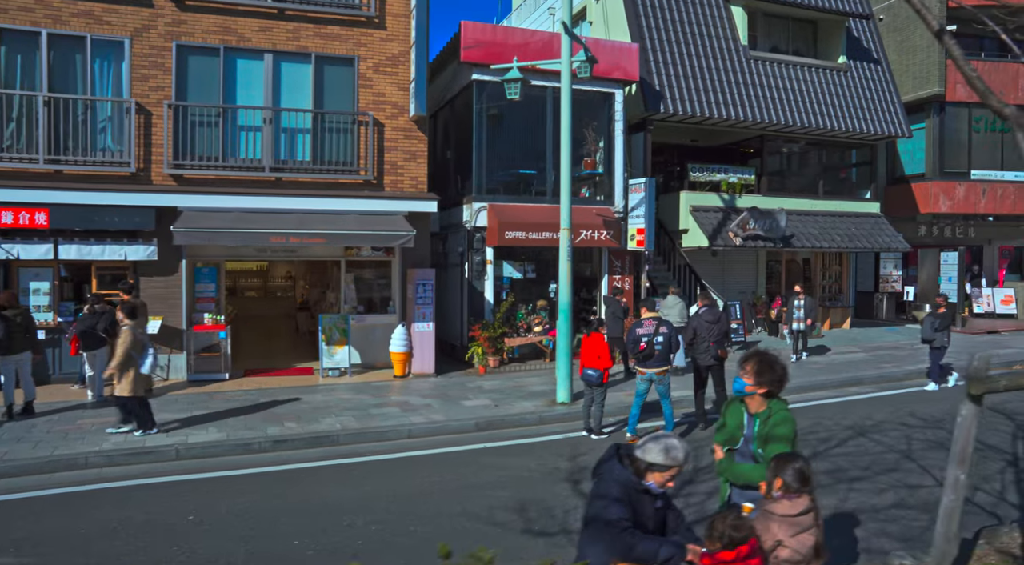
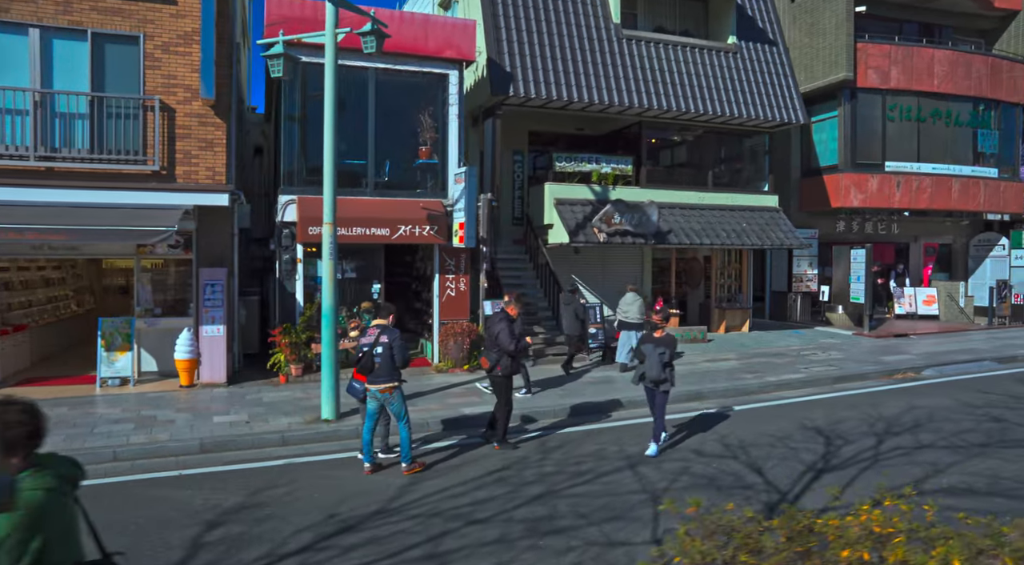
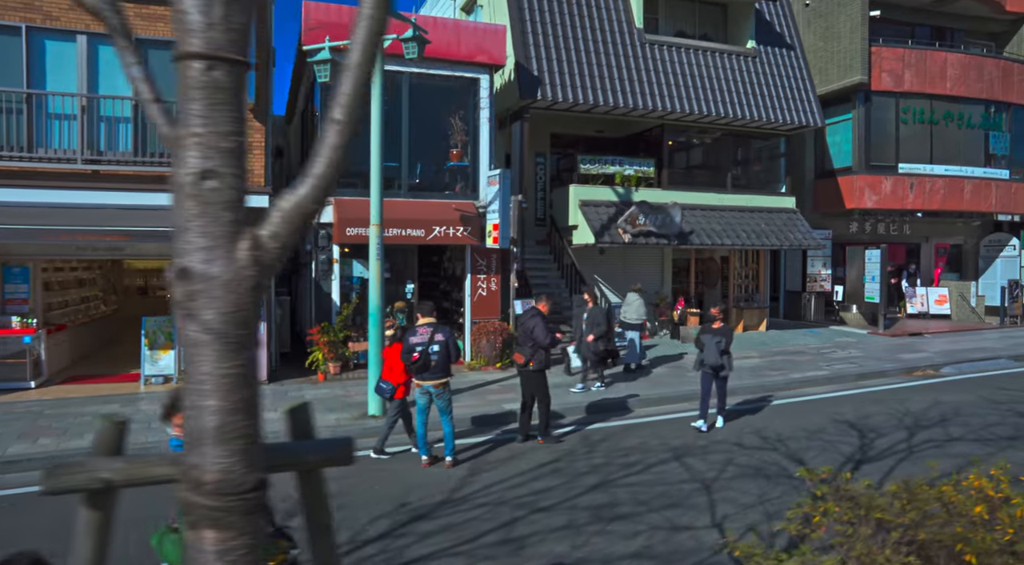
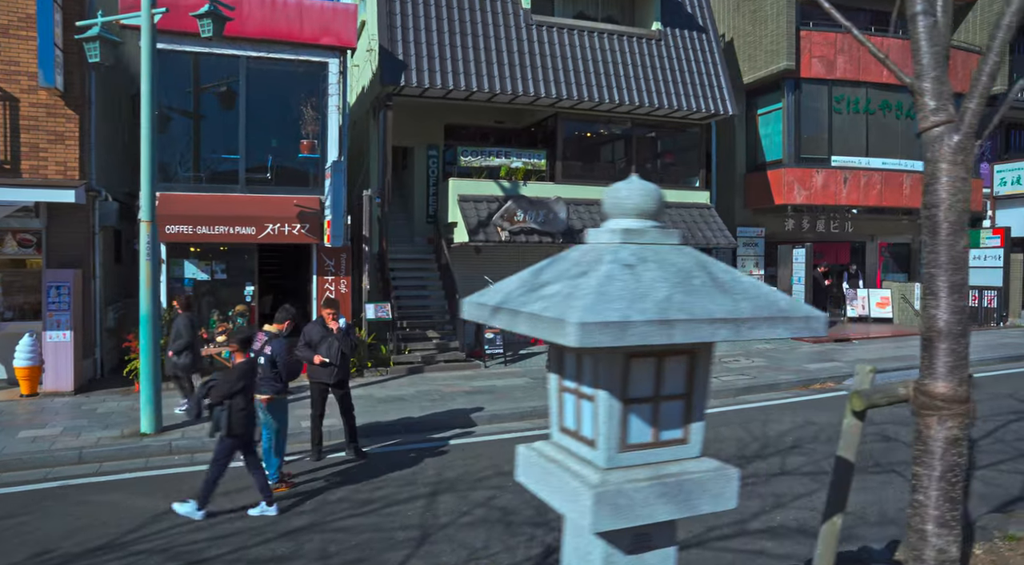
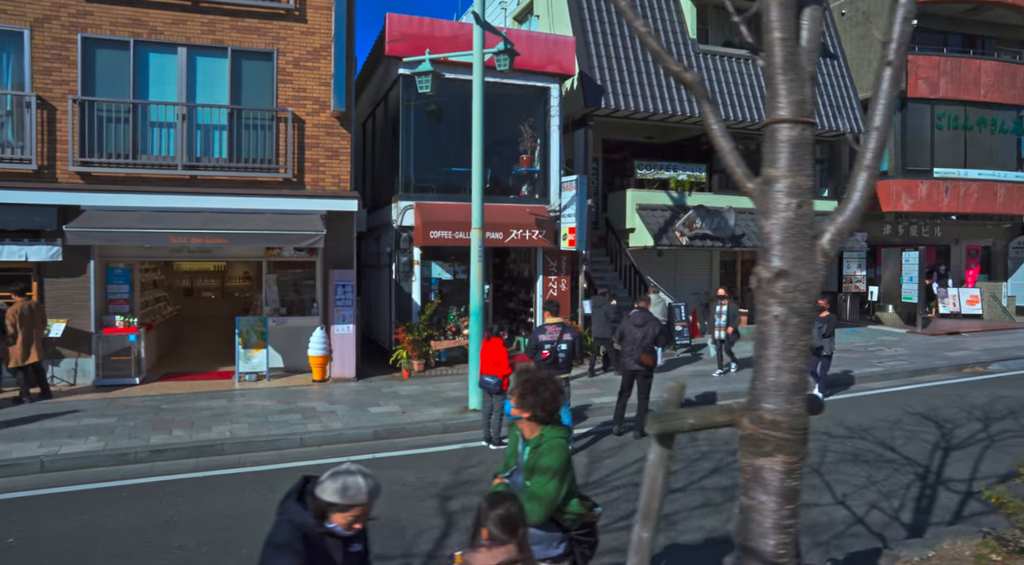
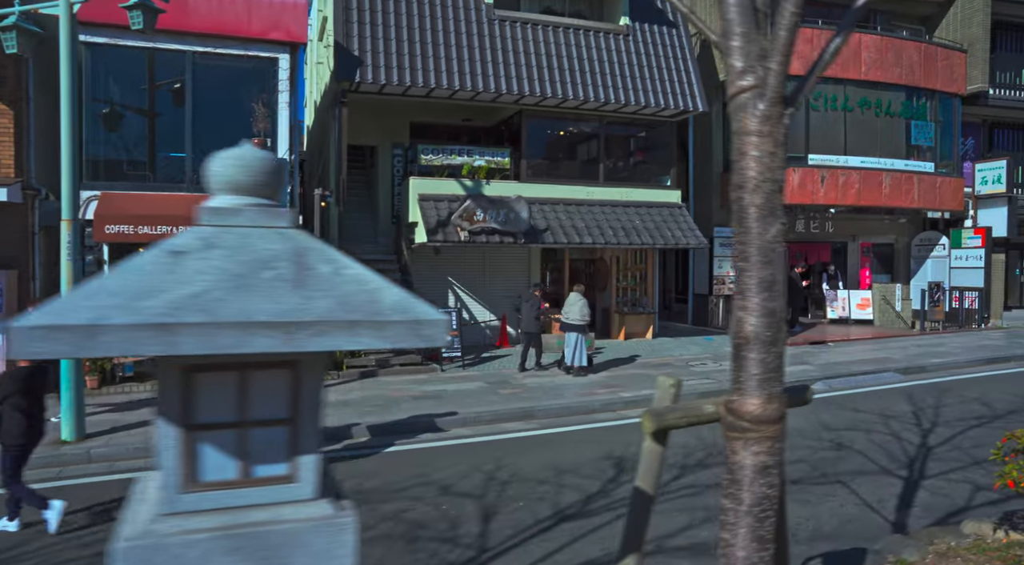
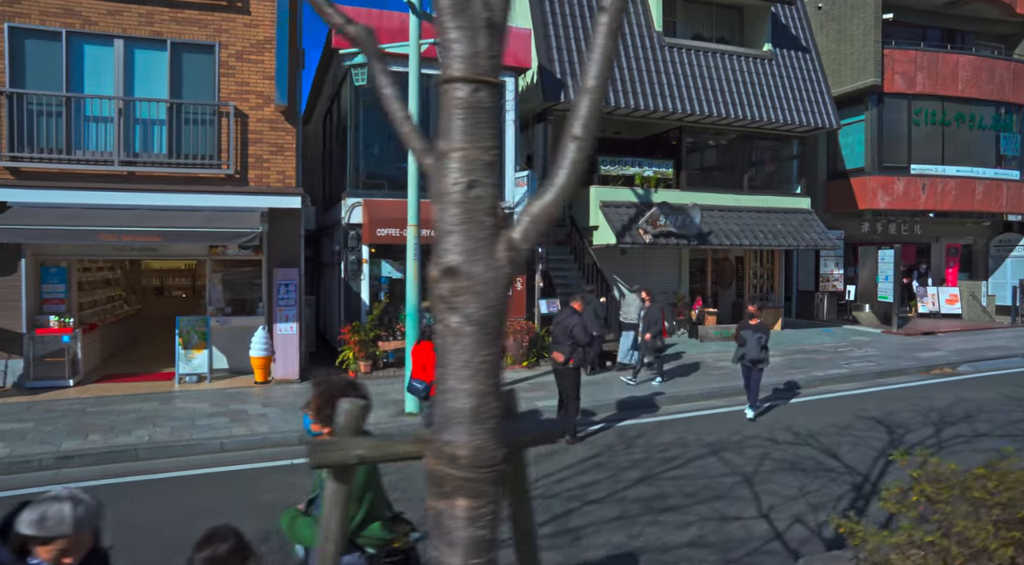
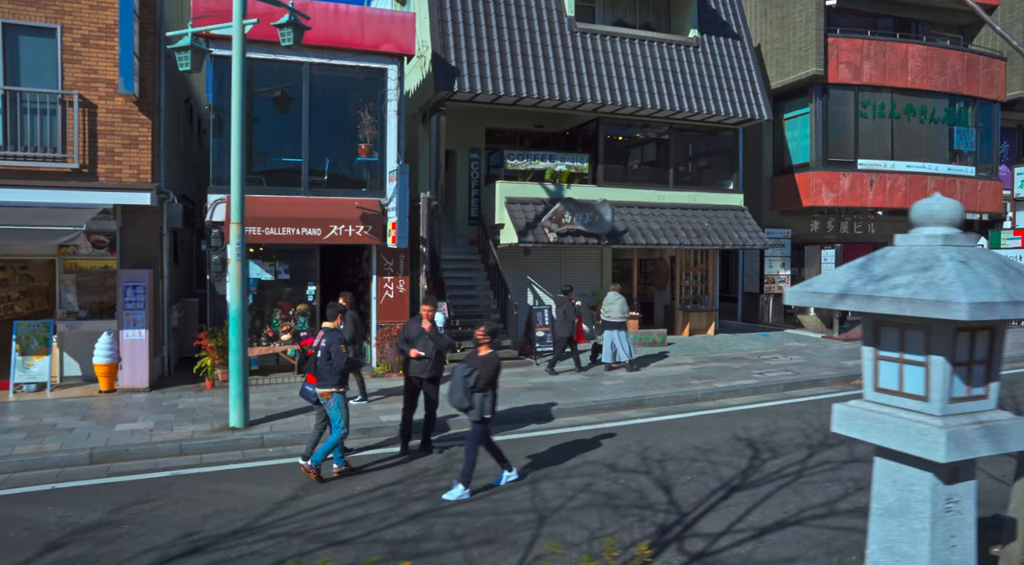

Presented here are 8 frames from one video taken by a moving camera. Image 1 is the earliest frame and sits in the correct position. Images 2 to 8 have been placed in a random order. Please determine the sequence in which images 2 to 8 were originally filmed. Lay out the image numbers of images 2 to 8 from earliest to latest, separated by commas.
5, 7, 3, 2, 8, 4, 6
